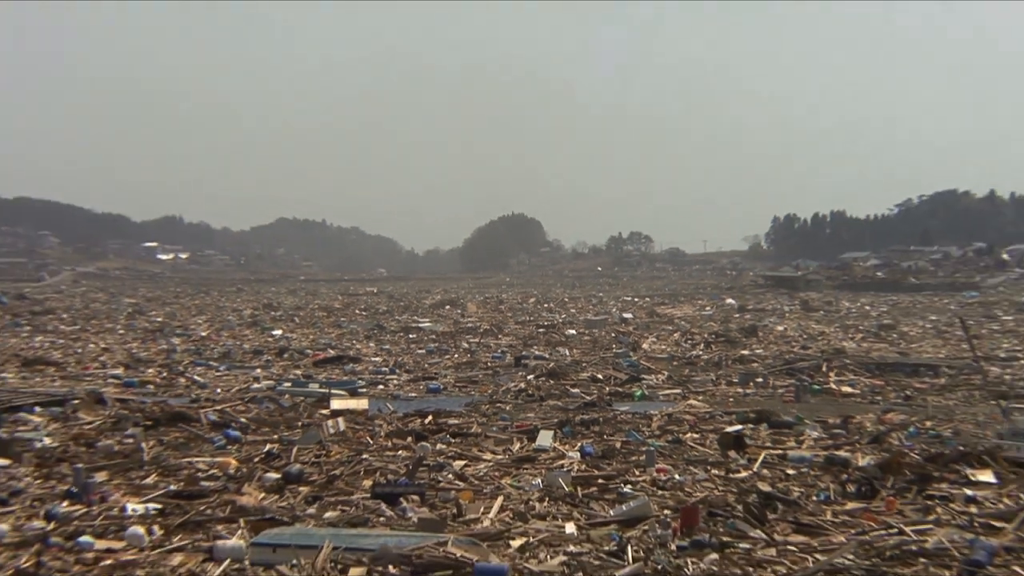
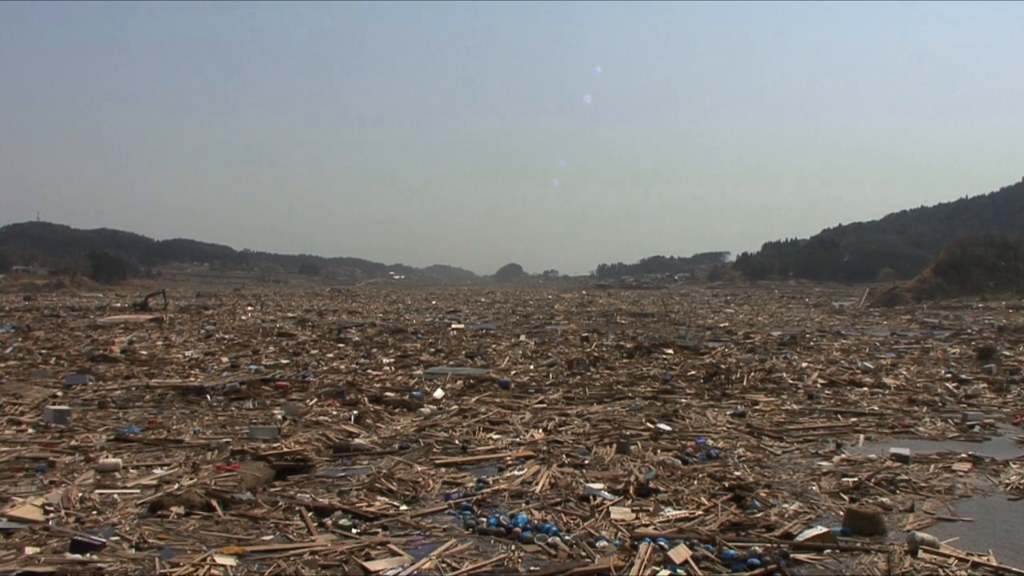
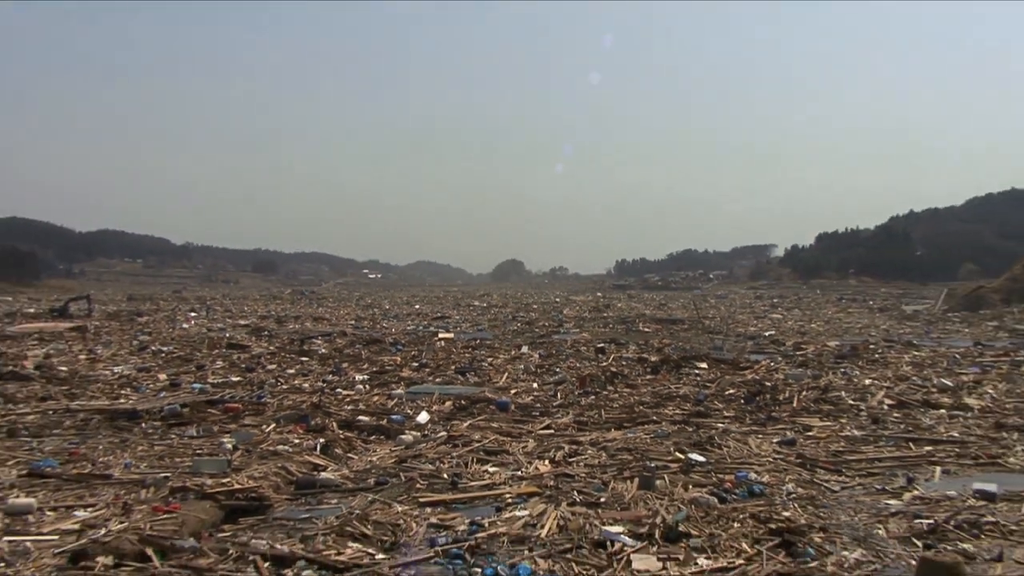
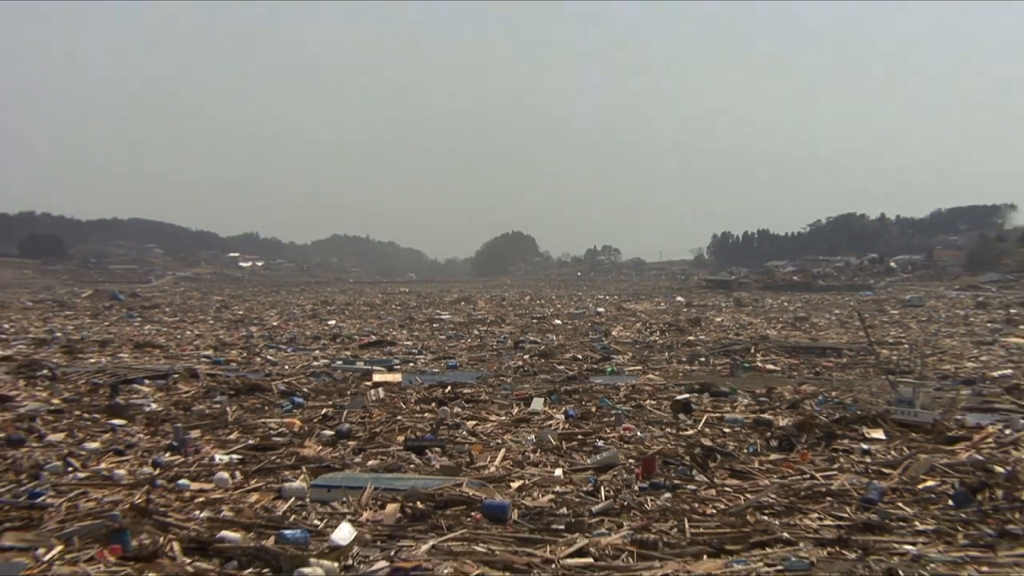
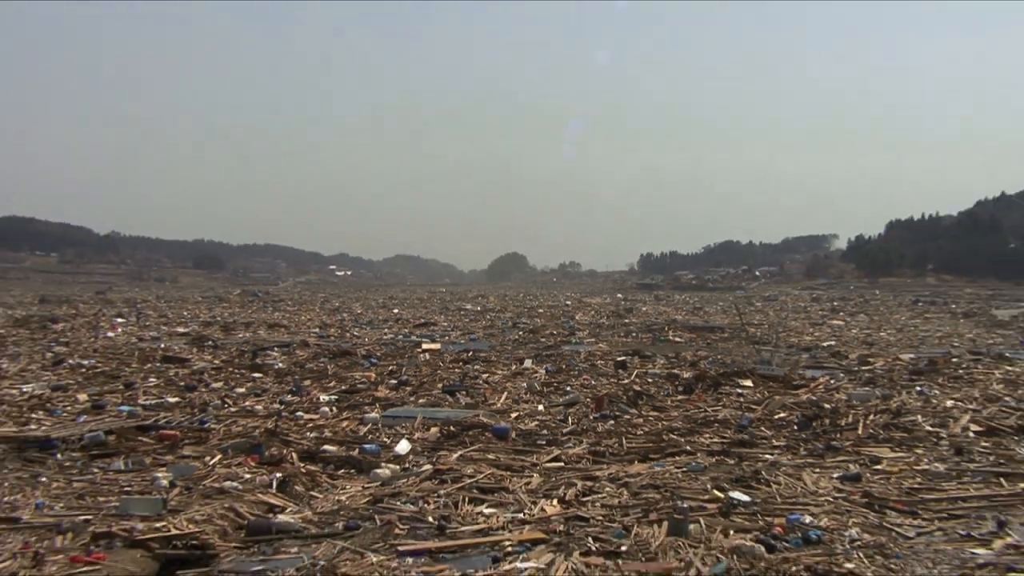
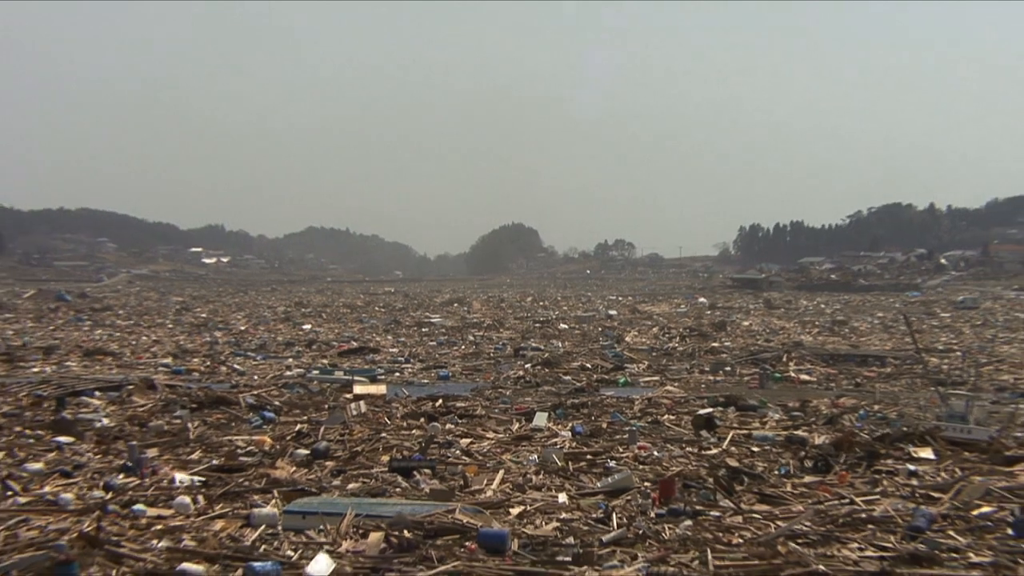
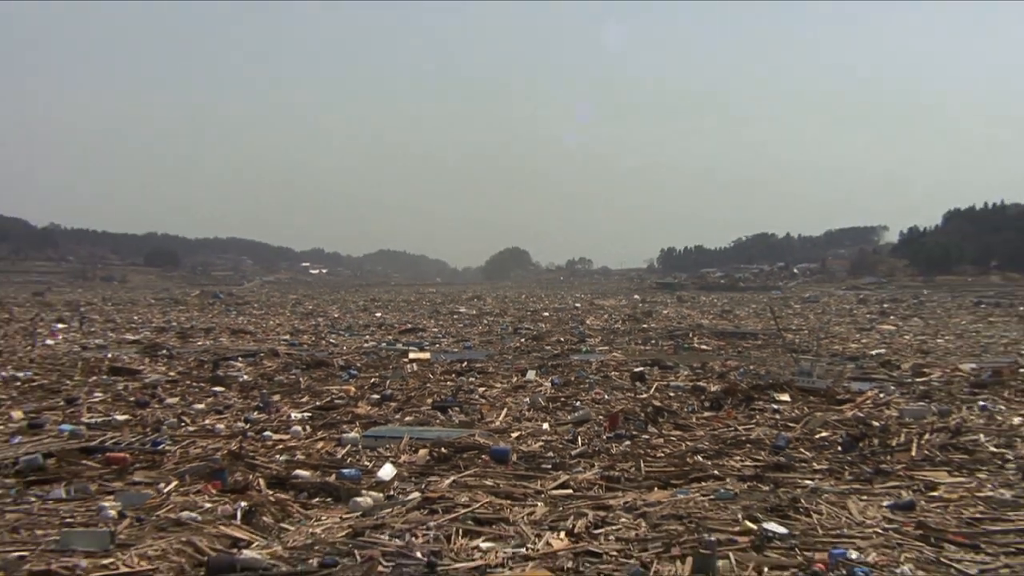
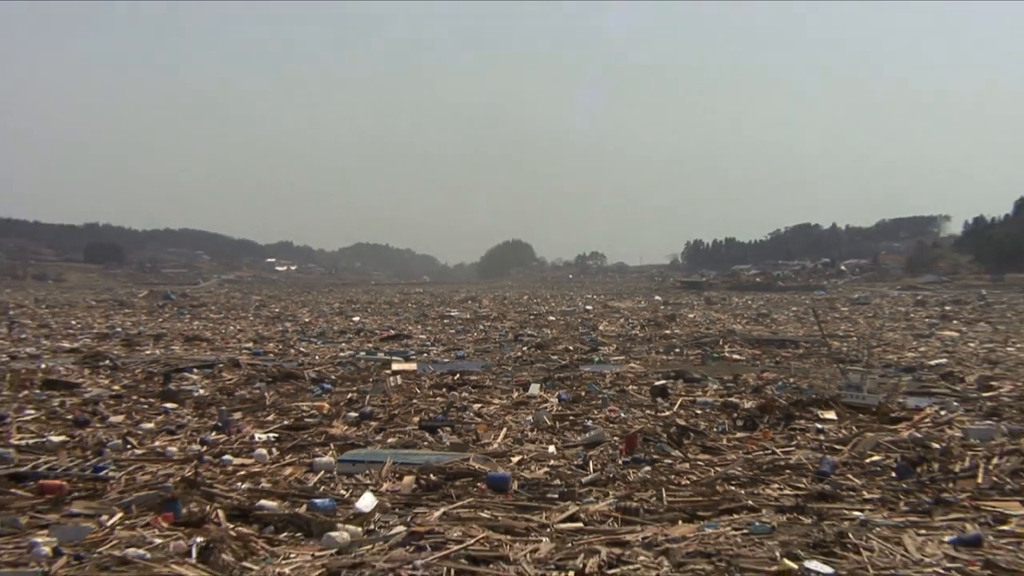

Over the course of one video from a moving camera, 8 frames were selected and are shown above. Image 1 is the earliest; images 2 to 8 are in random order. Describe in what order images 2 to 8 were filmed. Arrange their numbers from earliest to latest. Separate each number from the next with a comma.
6, 4, 8, 7, 5, 3, 2
